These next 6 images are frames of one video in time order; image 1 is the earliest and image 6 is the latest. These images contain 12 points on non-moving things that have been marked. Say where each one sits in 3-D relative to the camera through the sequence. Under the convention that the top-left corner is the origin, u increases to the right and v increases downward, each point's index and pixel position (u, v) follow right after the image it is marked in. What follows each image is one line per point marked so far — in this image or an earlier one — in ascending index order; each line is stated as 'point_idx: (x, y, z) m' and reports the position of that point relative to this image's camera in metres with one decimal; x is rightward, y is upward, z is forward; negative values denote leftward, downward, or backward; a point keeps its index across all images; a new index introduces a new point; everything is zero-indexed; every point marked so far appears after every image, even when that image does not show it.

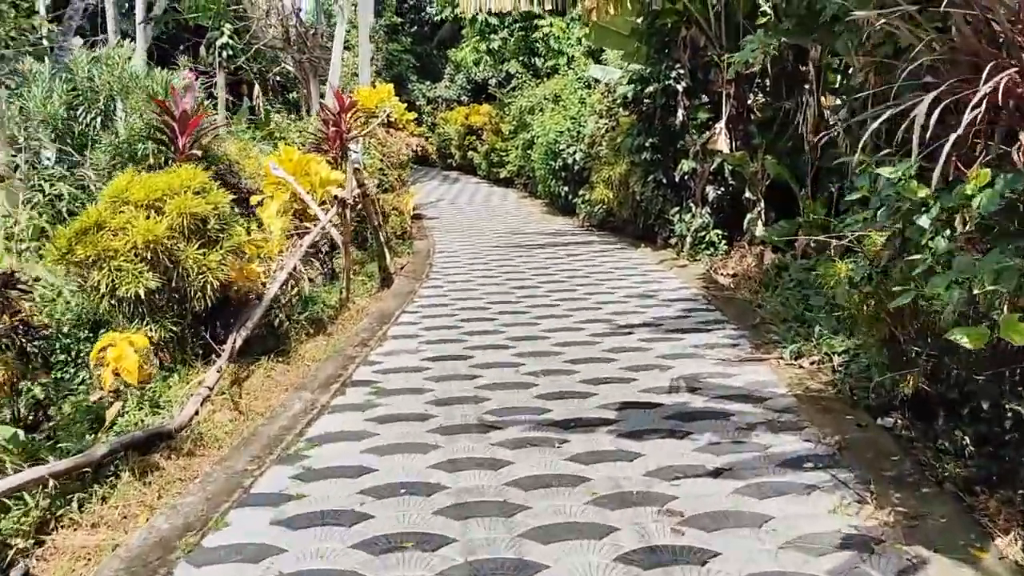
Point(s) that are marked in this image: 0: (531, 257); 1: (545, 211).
0: (+0.2, +0.2, +7.1) m
1: (+0.4, +0.9, +10.9) m
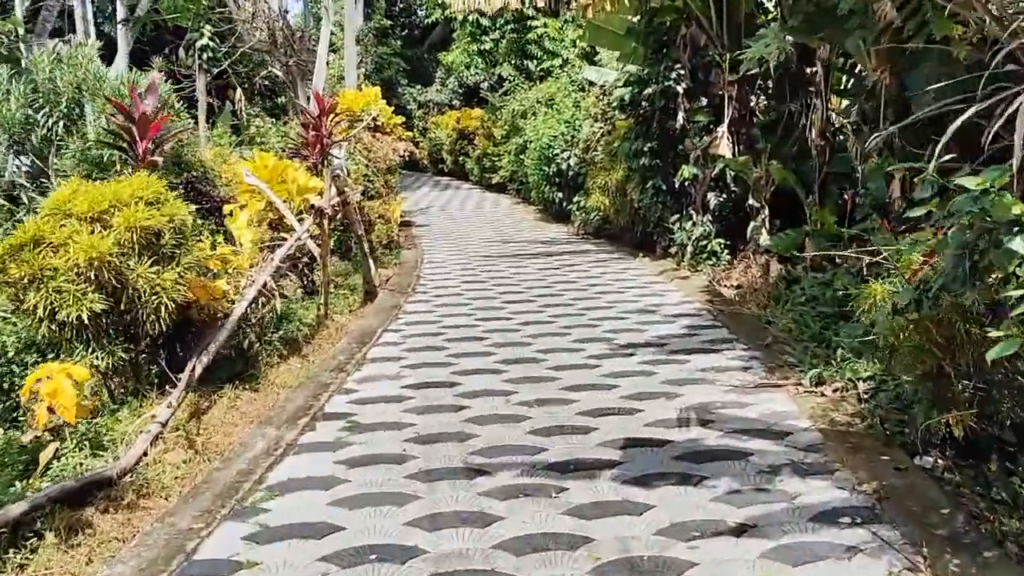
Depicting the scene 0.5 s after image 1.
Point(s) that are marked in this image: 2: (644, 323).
0: (+0.1, +0.2, +6.7) m
1: (+0.3, +0.8, +10.6) m
2: (+0.7, -0.2, +4.4) m
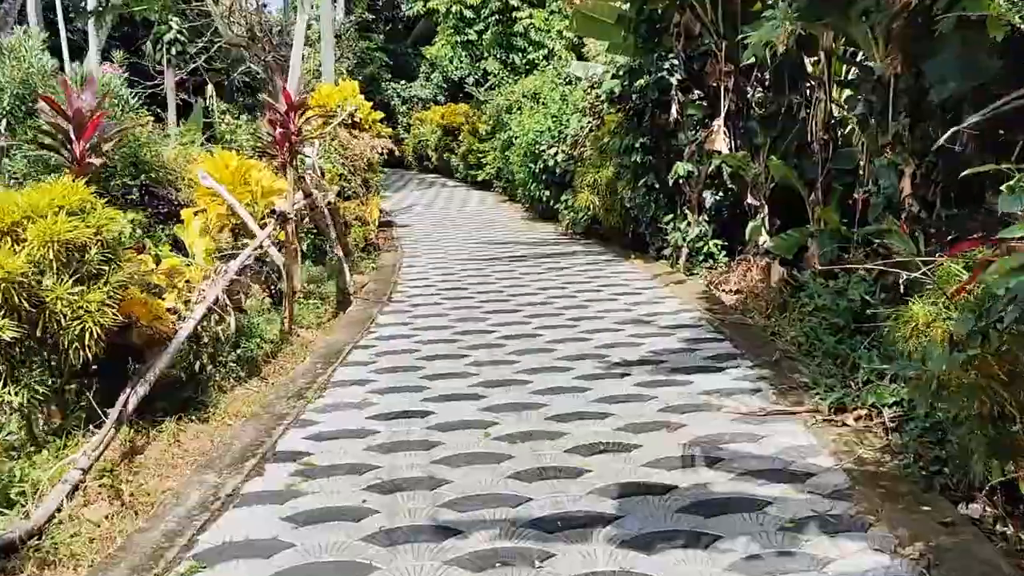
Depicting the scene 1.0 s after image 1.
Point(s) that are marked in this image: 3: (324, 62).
0: (0.0, +0.1, +6.4) m
1: (+0.2, +0.8, +10.2) m
2: (+0.6, -0.2, +4.1) m
3: (-2.1, +2.5, +9.9) m
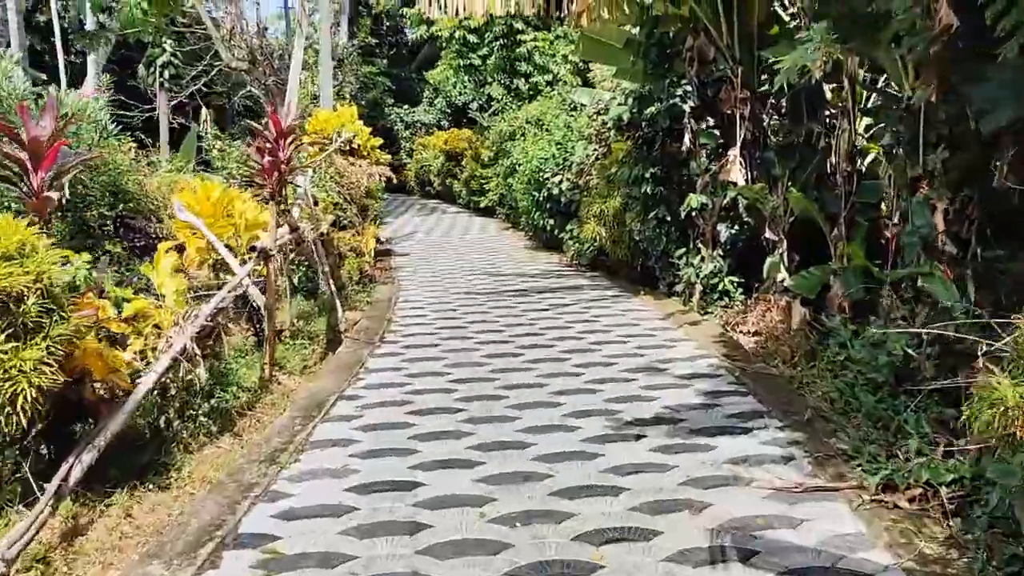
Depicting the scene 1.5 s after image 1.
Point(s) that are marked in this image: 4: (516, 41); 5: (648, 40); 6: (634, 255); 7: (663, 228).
0: (0.0, -0.1, +6.0) m
1: (+0.2, +0.5, +9.8) m
2: (+0.6, -0.4, +3.7) m
3: (-2.0, +2.2, +9.6) m
4: (+0.1, +3.6, +12.9) m
5: (+0.9, +1.6, +5.6) m
6: (+0.9, +0.2, +6.6) m
7: (+1.0, +0.4, +6.0) m
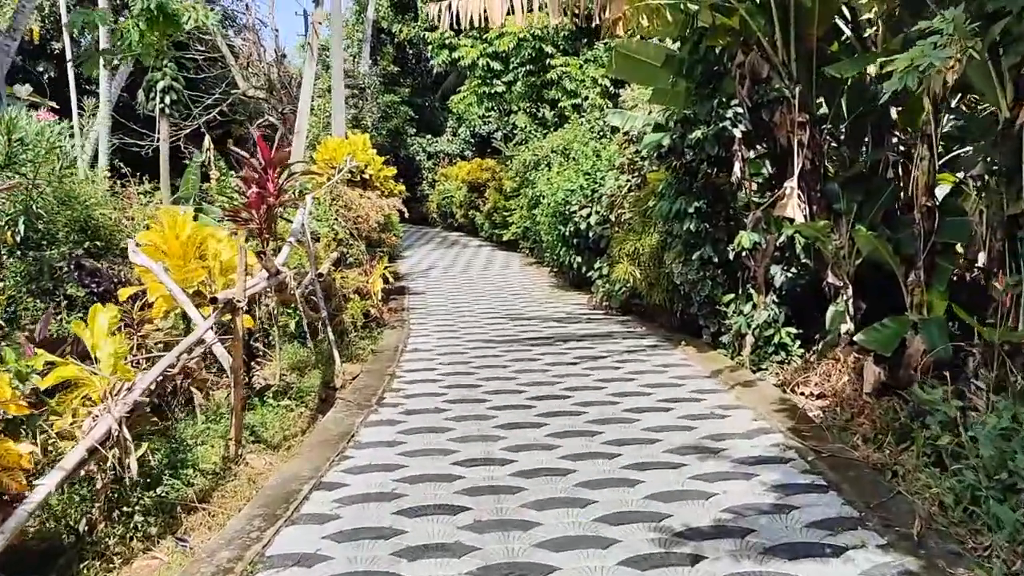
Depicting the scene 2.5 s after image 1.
0: (+0.1, -0.4, +5.3) m
1: (+0.4, 0.0, +9.1) m
2: (+0.6, -0.6, +2.9) m
3: (-1.8, +1.8, +9.0) m
4: (+0.4, +3.0, +12.3) m
5: (+1.0, +1.3, +4.9) m
6: (+1.0, -0.1, +5.8) m
7: (+1.2, +0.1, +5.3) m
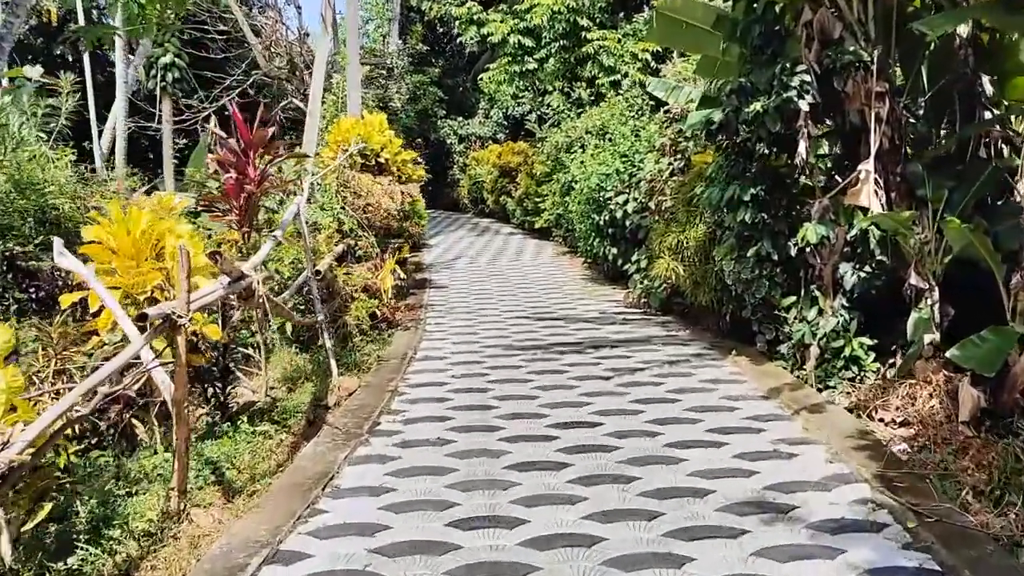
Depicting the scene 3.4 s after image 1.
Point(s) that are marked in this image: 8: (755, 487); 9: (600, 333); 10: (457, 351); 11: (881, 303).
0: (+0.2, -0.4, +4.6) m
1: (+0.7, +0.1, +8.4) m
2: (+0.7, -0.7, +2.2) m
3: (-1.5, +1.8, +8.3) m
4: (+0.8, +3.2, +11.5) m
5: (+1.1, +1.3, +4.2) m
6: (+1.2, -0.1, +5.1) m
7: (+1.3, +0.1, +4.6) m
8: (+0.8, -0.6, +2.8) m
9: (+0.5, -0.3, +5.5) m
10: (-0.3, -0.4, +5.1) m
11: (+1.8, -0.1, +4.2) m
